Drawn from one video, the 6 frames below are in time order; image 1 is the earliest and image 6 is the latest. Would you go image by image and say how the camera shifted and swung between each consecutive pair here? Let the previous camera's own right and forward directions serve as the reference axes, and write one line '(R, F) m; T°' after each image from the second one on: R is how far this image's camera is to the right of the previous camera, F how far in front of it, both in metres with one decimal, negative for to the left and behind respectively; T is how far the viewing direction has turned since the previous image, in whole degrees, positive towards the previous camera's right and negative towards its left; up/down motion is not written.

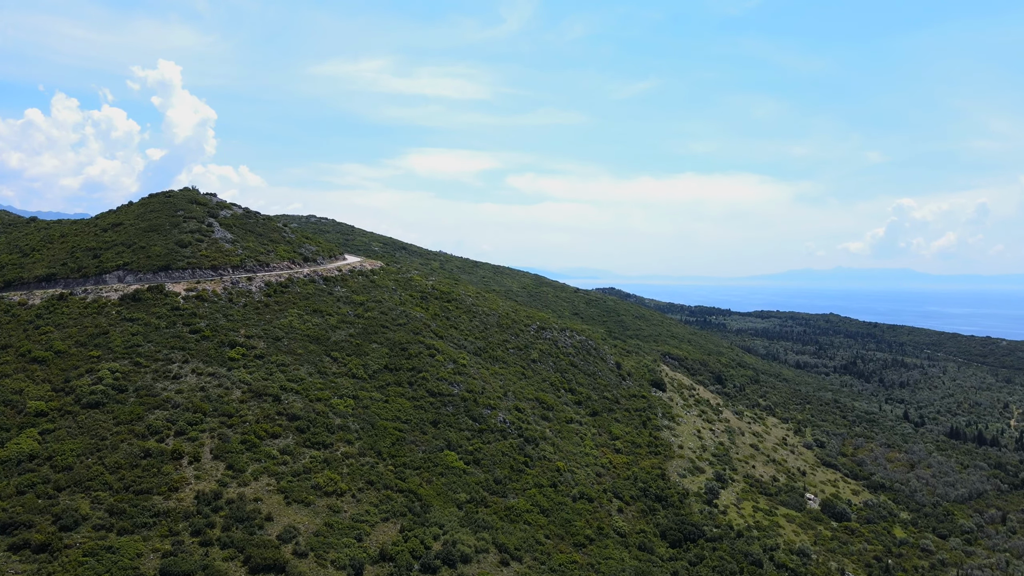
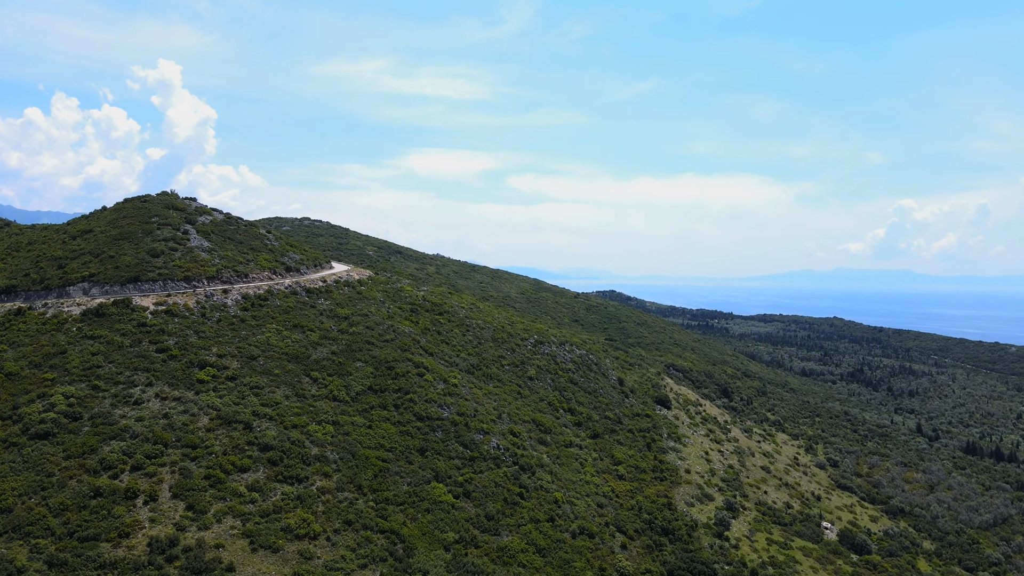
(+0.4, +2.9) m; 0°
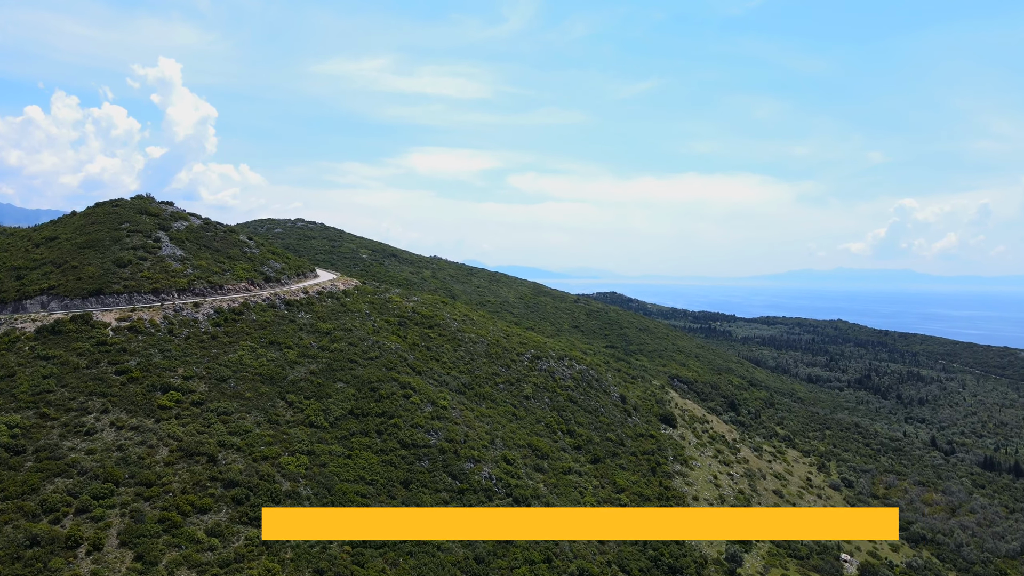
(+0.4, +3.0) m; 0°
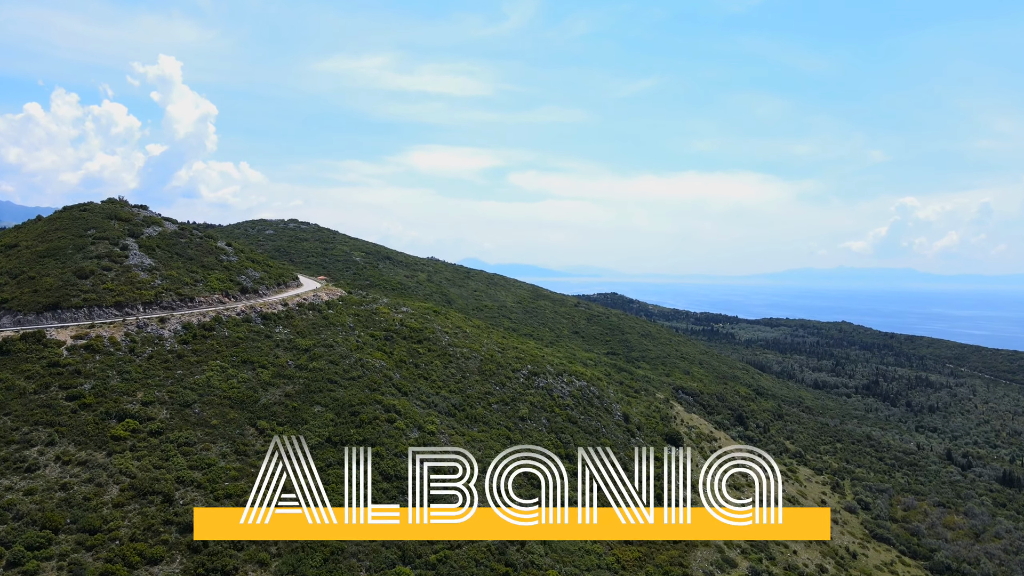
(+0.4, +3.0) m; 0°
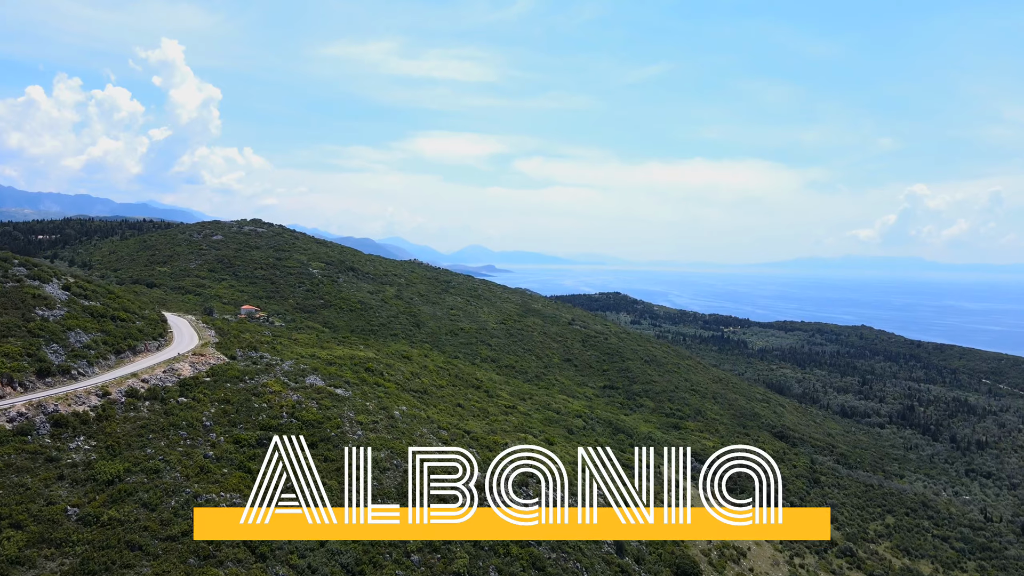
(+3.6, +13.3) m; -1°
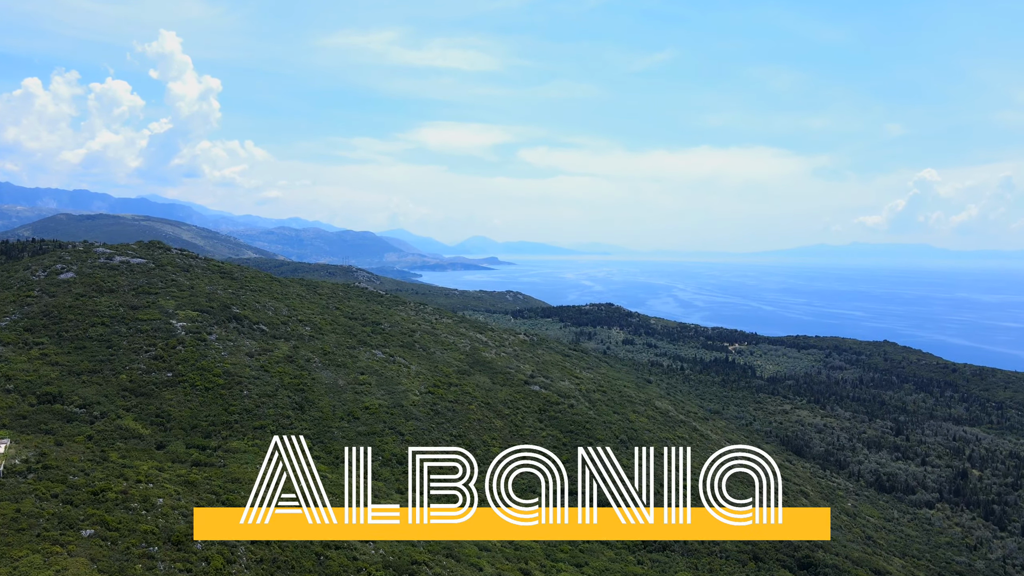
(+9.3, +20.4) m; -1°
